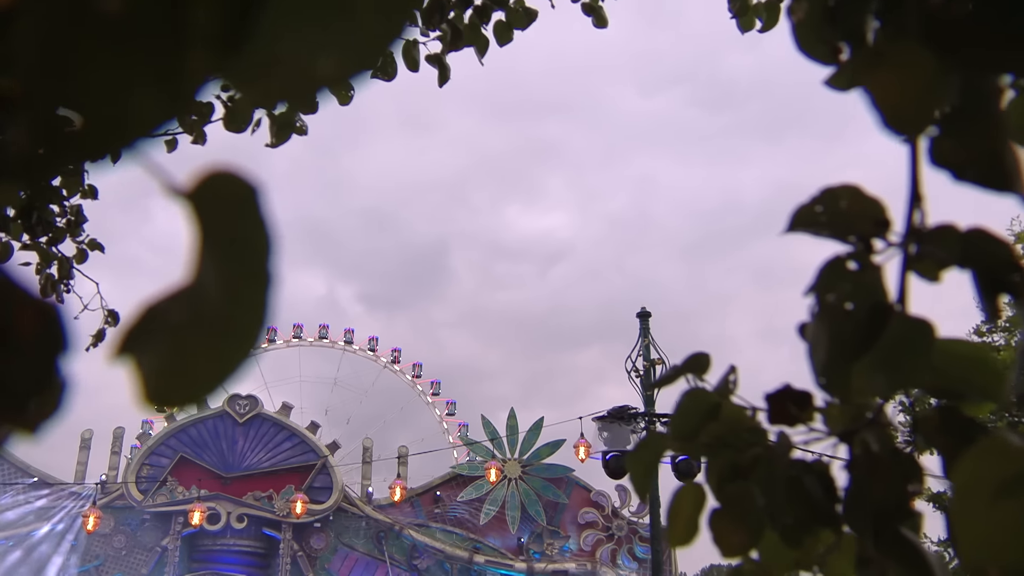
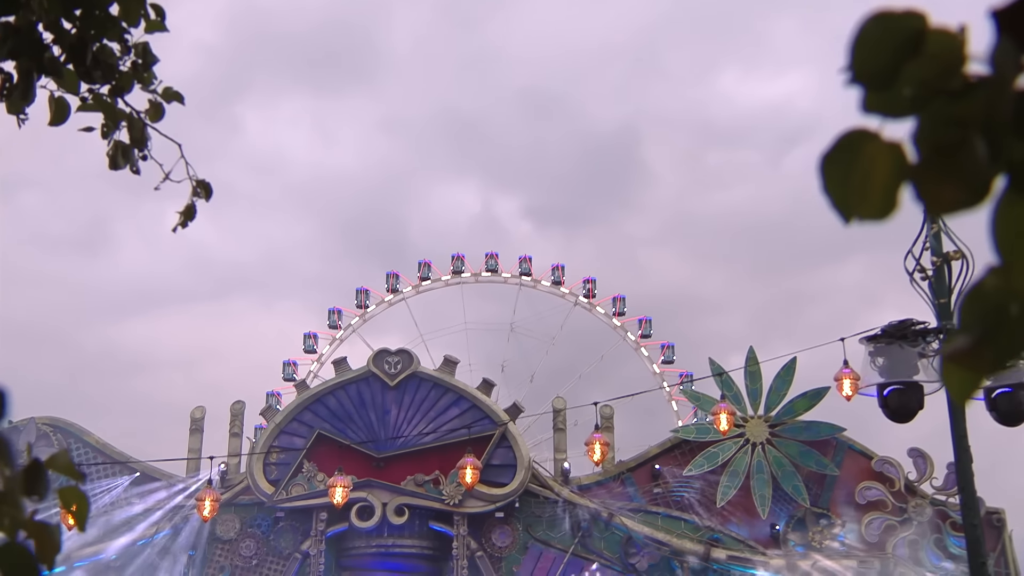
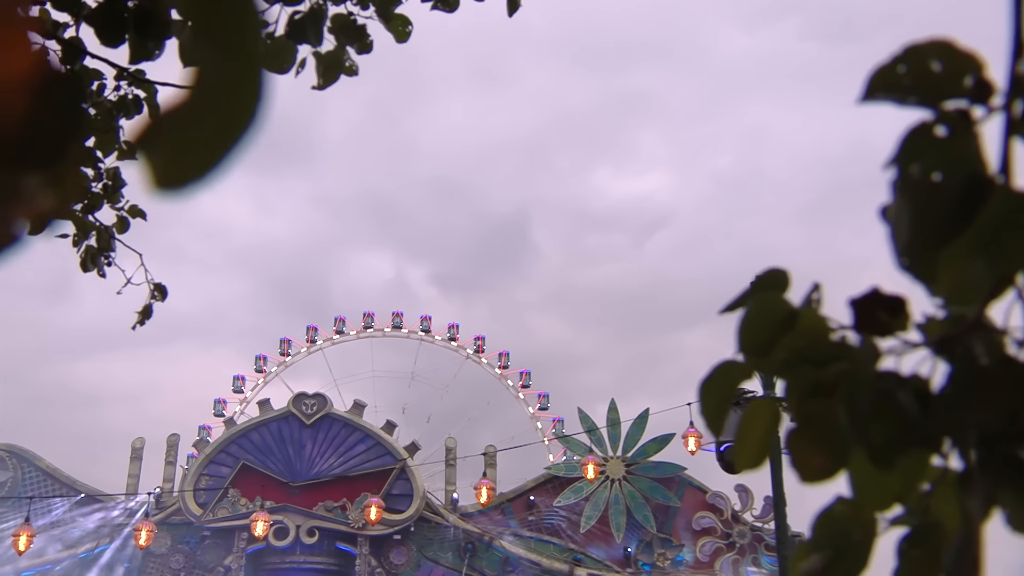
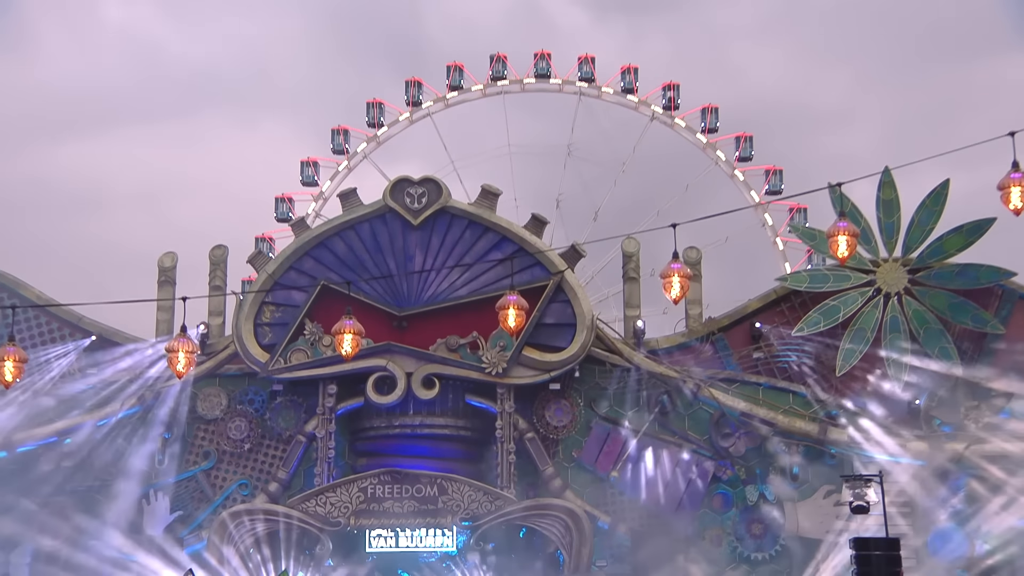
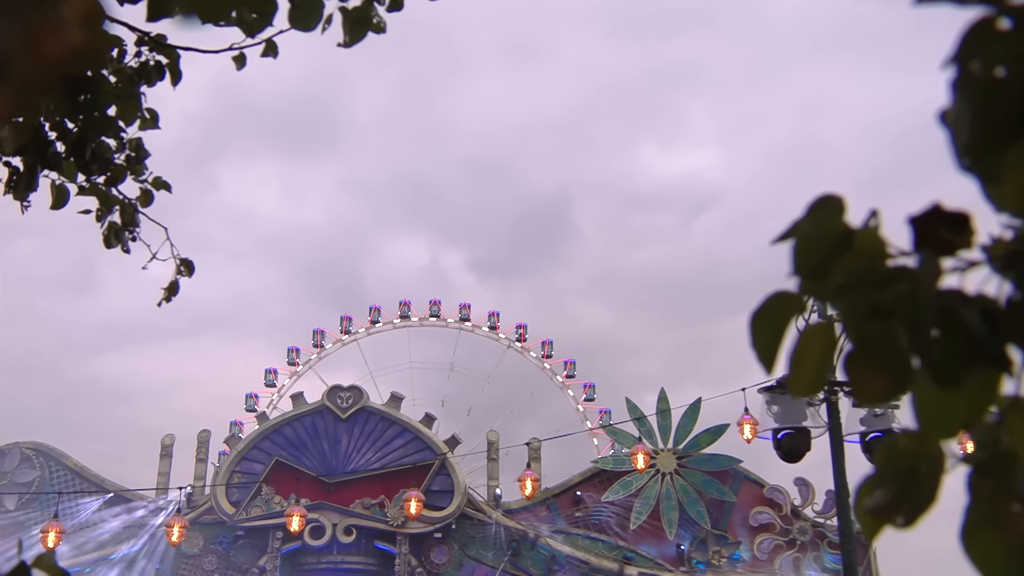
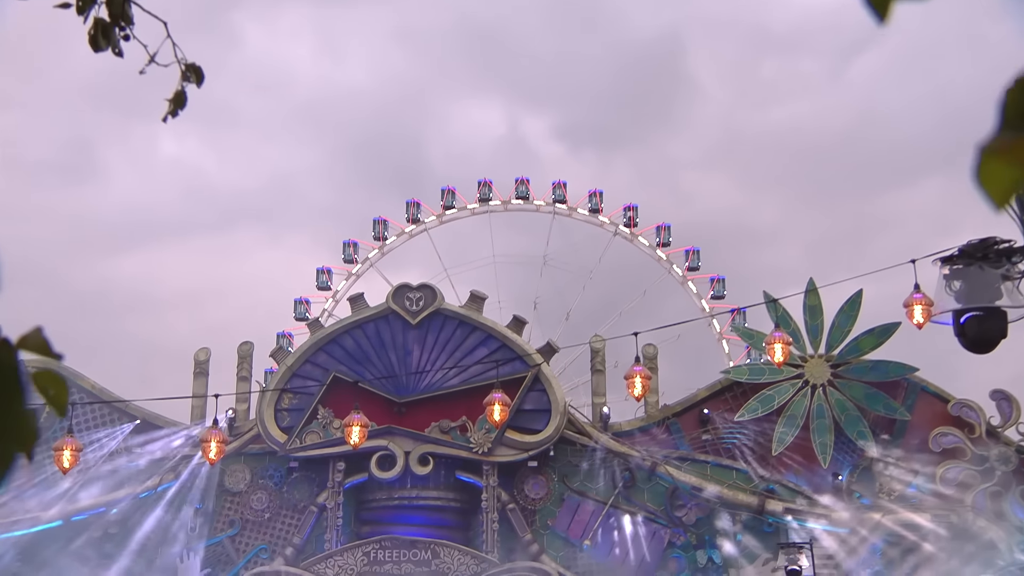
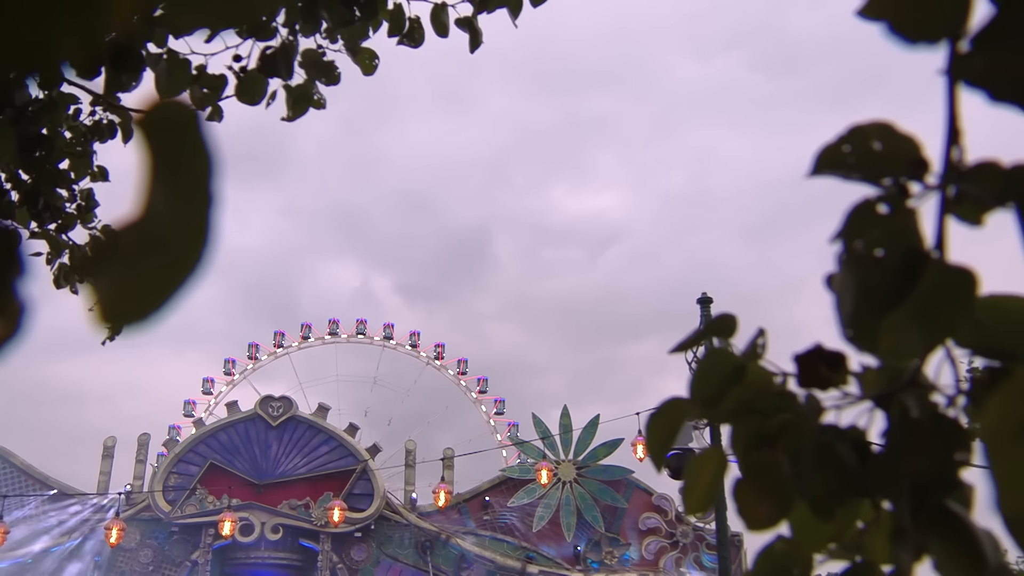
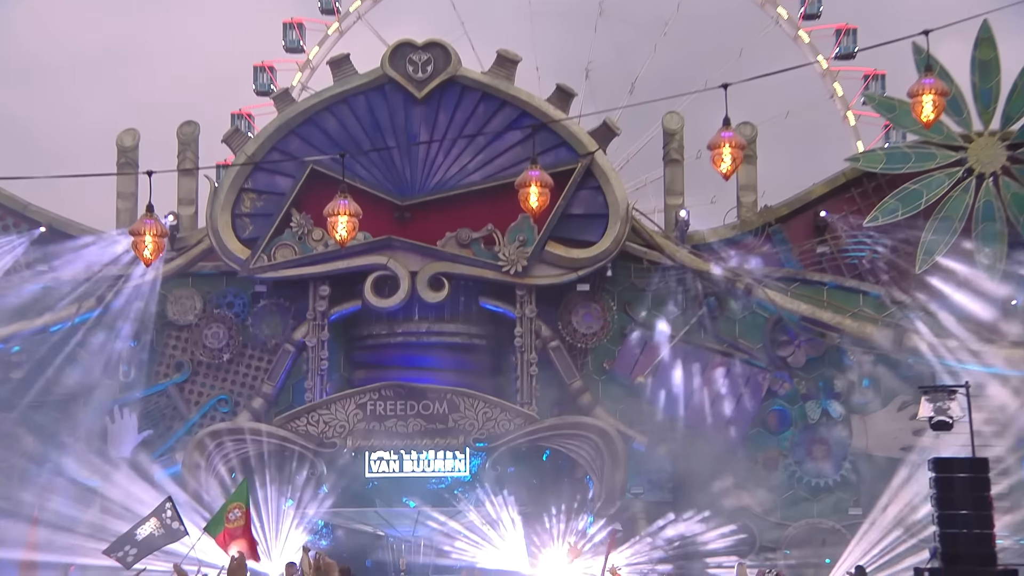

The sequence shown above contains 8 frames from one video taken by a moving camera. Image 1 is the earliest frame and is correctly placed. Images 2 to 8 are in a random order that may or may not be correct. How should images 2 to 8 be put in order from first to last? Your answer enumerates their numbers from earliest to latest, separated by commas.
7, 3, 5, 2, 6, 4, 8
